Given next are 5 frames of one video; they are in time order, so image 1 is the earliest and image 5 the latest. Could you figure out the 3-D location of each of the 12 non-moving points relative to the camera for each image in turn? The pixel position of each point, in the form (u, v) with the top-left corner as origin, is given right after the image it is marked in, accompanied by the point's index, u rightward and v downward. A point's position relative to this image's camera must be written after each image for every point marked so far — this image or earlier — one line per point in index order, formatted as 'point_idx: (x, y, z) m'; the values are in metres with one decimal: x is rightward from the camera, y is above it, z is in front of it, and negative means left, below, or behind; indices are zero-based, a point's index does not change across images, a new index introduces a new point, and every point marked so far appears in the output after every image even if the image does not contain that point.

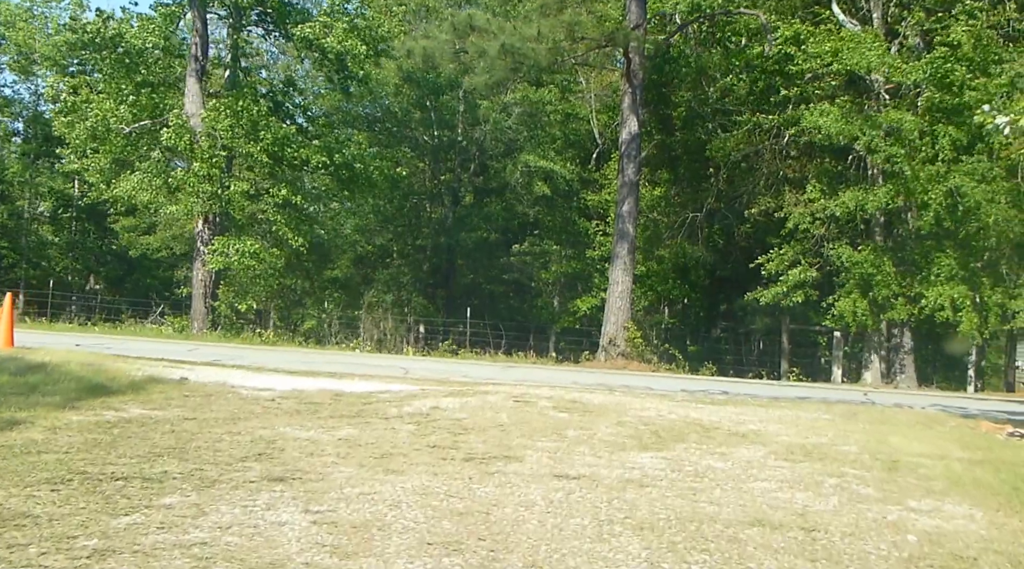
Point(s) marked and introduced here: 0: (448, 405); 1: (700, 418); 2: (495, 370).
0: (-0.6, -1.1, +9.0) m
1: (+1.6, -1.2, +9.0) m
2: (-0.3, -1.3, +15.4) m
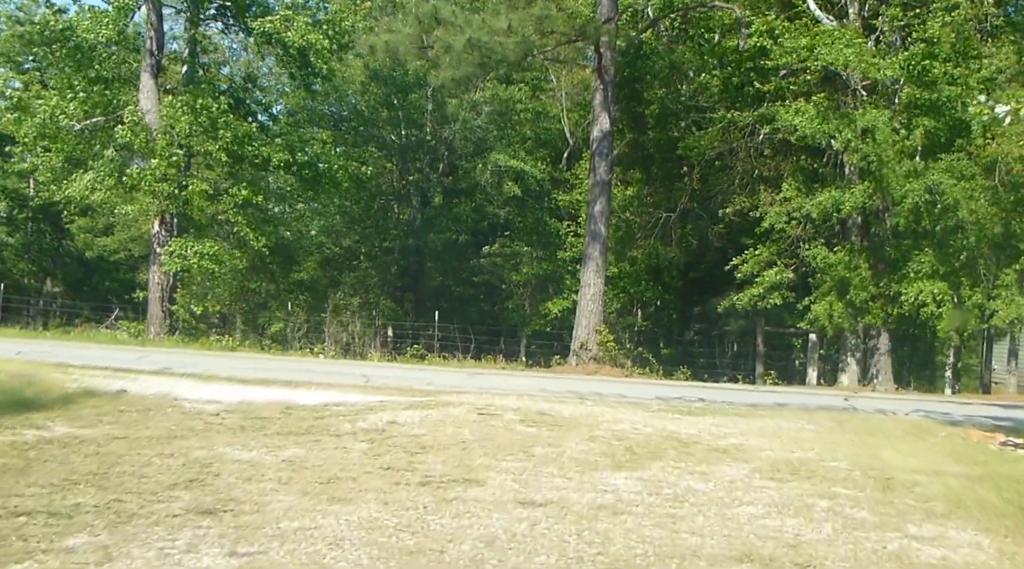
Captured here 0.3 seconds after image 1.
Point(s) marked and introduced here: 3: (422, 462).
0: (-0.8, -1.1, +8.3) m
1: (+1.3, -1.2, +8.4) m
2: (-0.8, -1.3, +14.7) m
3: (-0.6, -1.1, +6.6) m
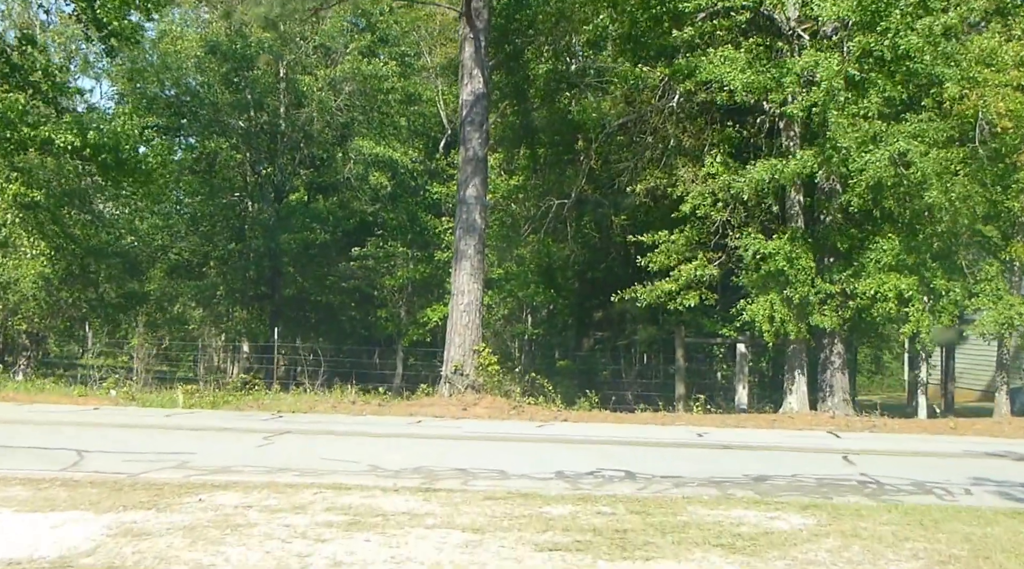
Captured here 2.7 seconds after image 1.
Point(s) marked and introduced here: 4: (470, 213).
0: (-1.8, -1.2, +3.0) m
1: (+0.3, -1.2, +3.4) m
2: (-2.4, -1.4, +9.4) m
3: (-1.4, -1.2, +1.3) m
4: (-0.7, +1.2, +17.2) m
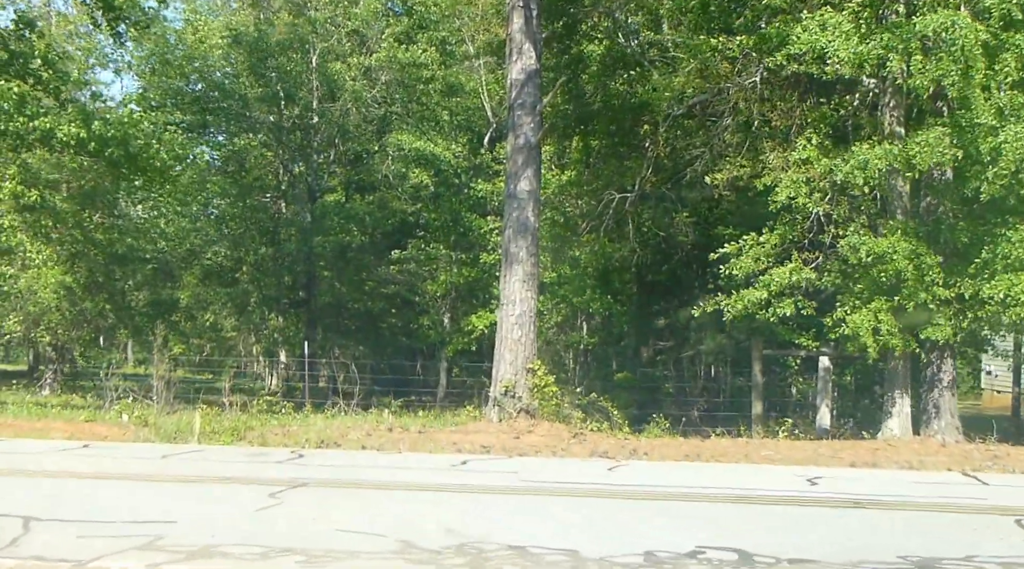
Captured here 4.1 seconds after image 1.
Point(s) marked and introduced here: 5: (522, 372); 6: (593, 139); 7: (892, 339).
0: (-1.6, -1.3, +0.9) m
1: (+0.6, -1.3, +1.2) m
2: (-1.9, -1.6, +7.3) m
3: (-1.2, -1.3, -0.8) m
4: (+0.1, +1.1, +15.0) m
5: (+0.1, -1.2, +14.9) m
6: (+1.6, +2.8, +18.8) m
7: (+5.1, -0.7, +14.0) m
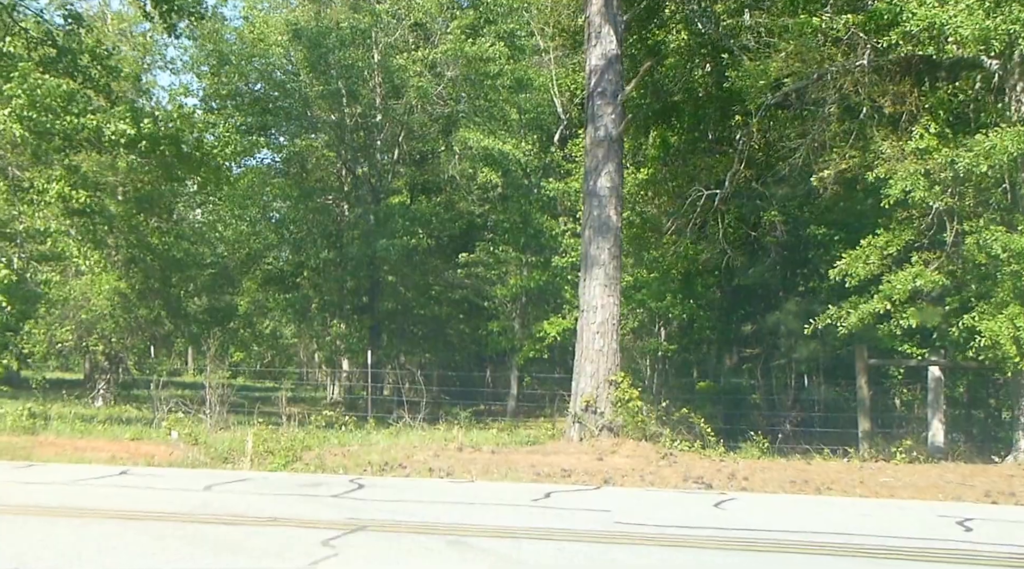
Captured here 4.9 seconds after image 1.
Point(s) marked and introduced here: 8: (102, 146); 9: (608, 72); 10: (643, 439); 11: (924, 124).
0: (-1.4, -1.3, -0.3) m
1: (+0.8, -1.4, -0.2) m
2: (-1.3, -1.6, +6.0) m
3: (-1.1, -1.4, -2.1) m
4: (+1.2, +1.0, +13.6) m
5: (+1.2, -1.3, +13.5) m
6: (+2.9, +2.7, +17.3) m
7: (+6.1, -0.8, +12.2) m
8: (-6.8, +2.4, +17.6) m
9: (+1.3, +2.8, +13.7) m
10: (+1.7, -2.0, +13.4) m
11: (+5.3, +2.0, +13.4) m
